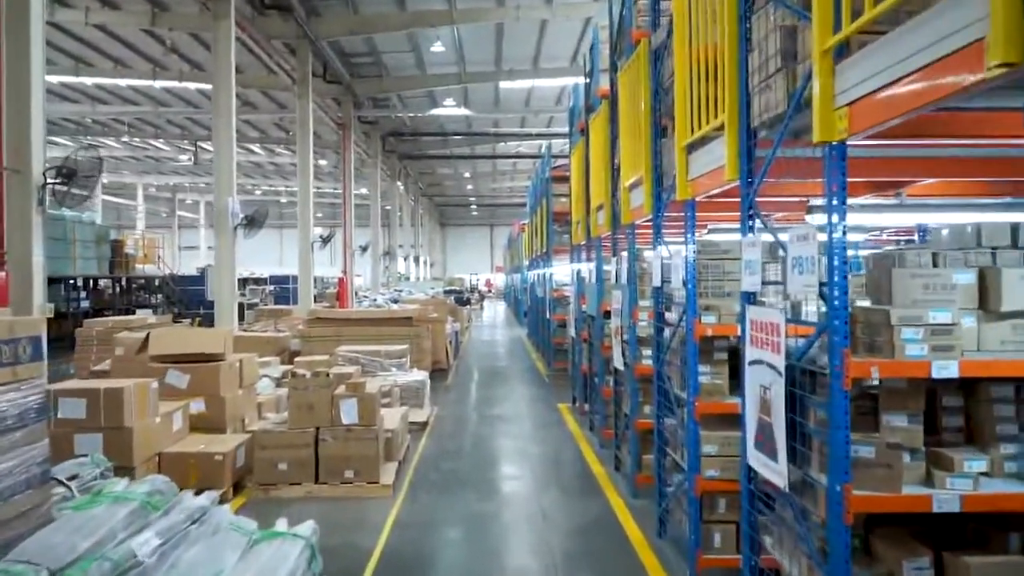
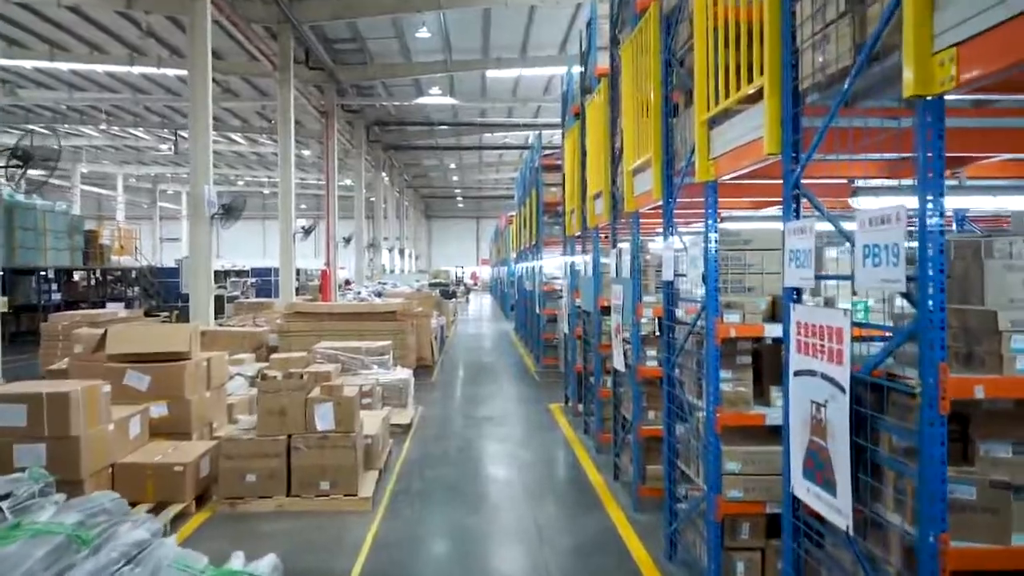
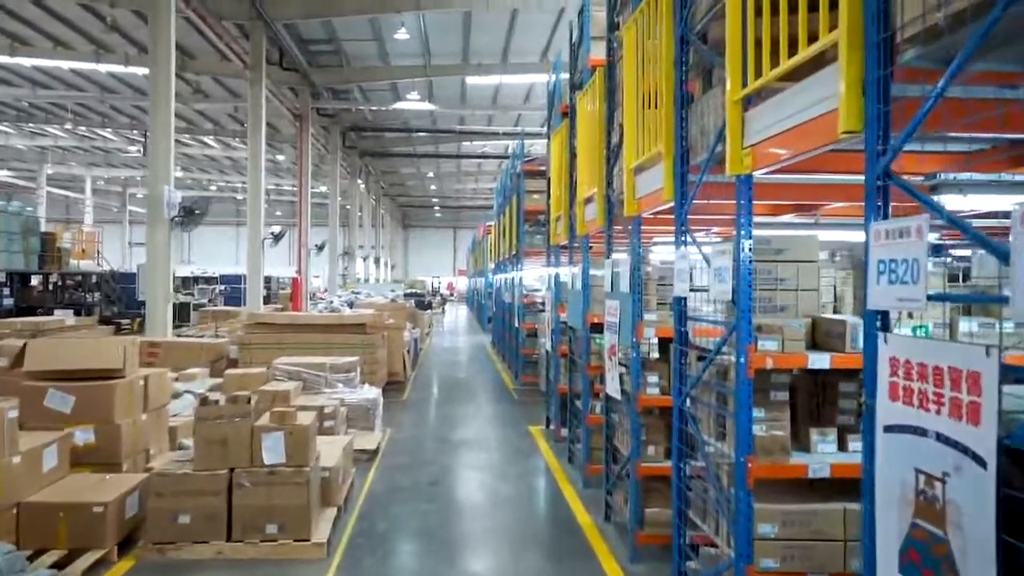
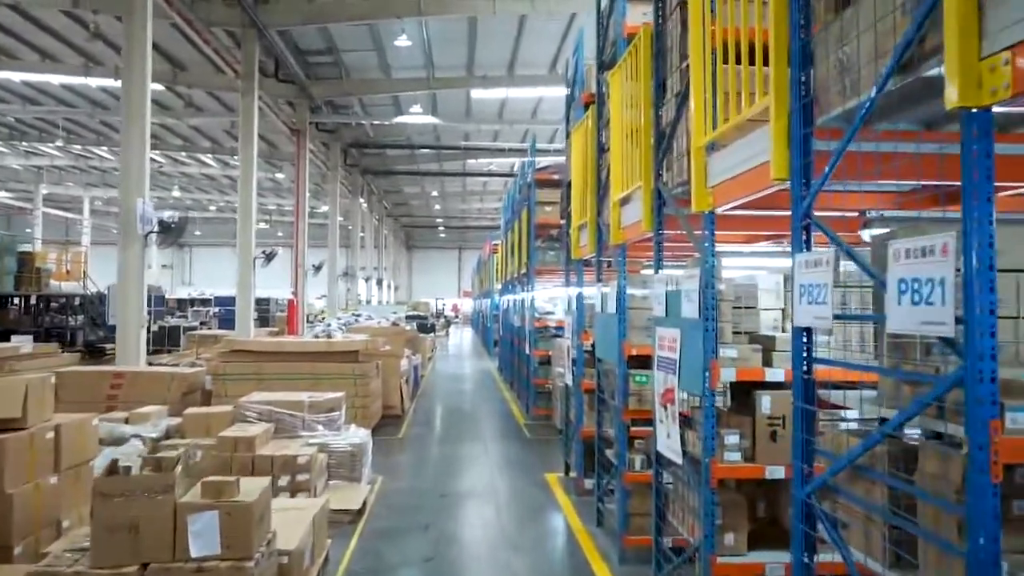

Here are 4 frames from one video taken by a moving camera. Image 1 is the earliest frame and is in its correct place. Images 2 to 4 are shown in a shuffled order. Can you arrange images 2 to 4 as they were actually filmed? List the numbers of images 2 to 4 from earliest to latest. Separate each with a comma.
2, 3, 4
